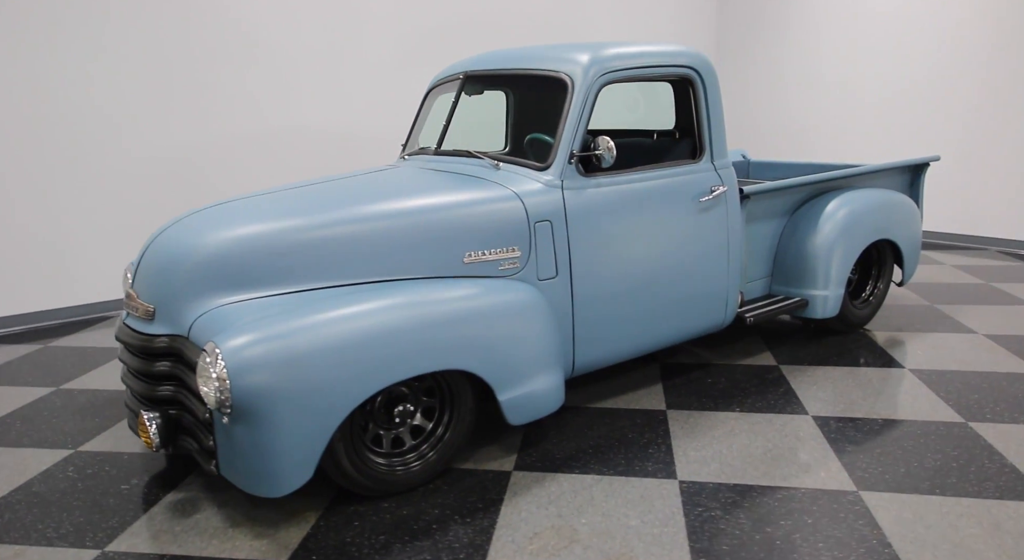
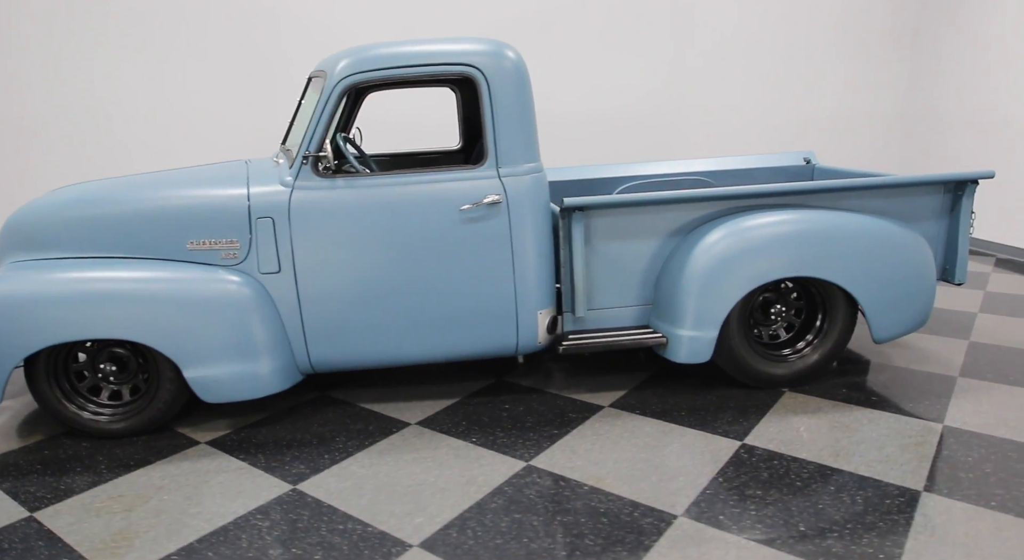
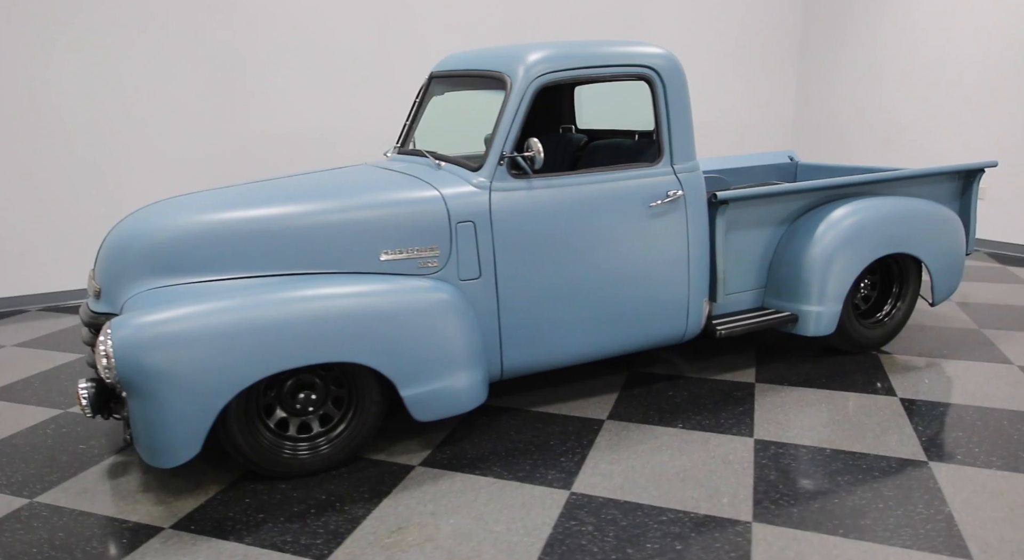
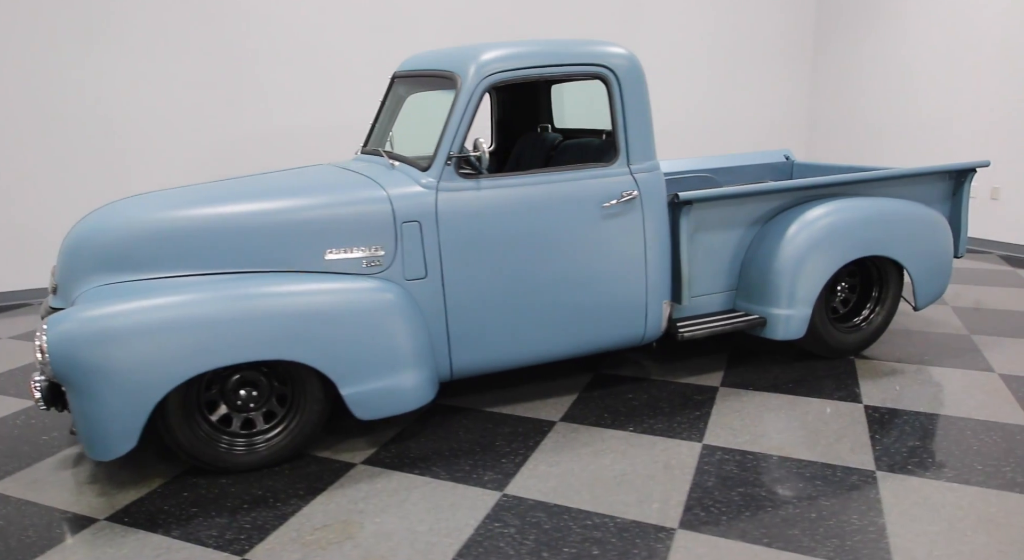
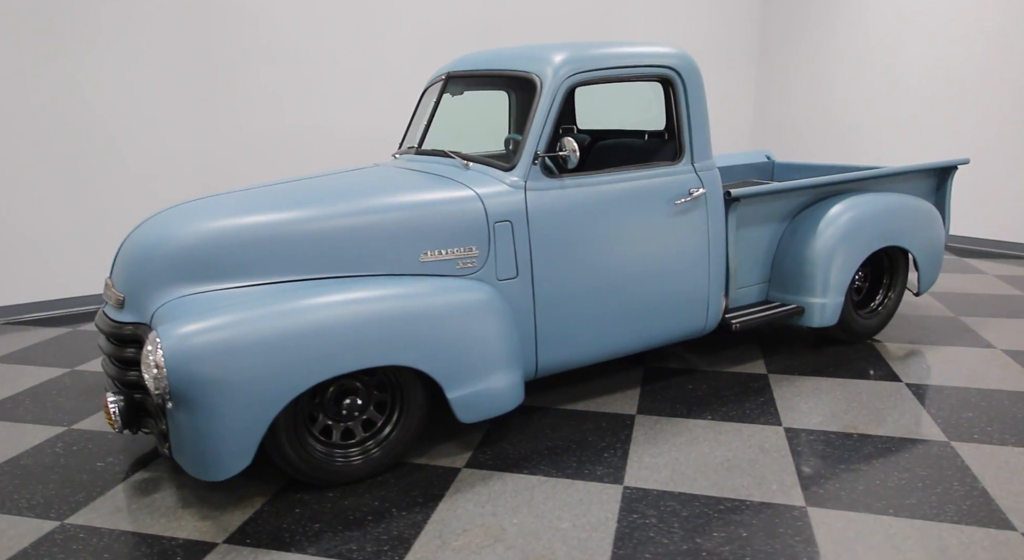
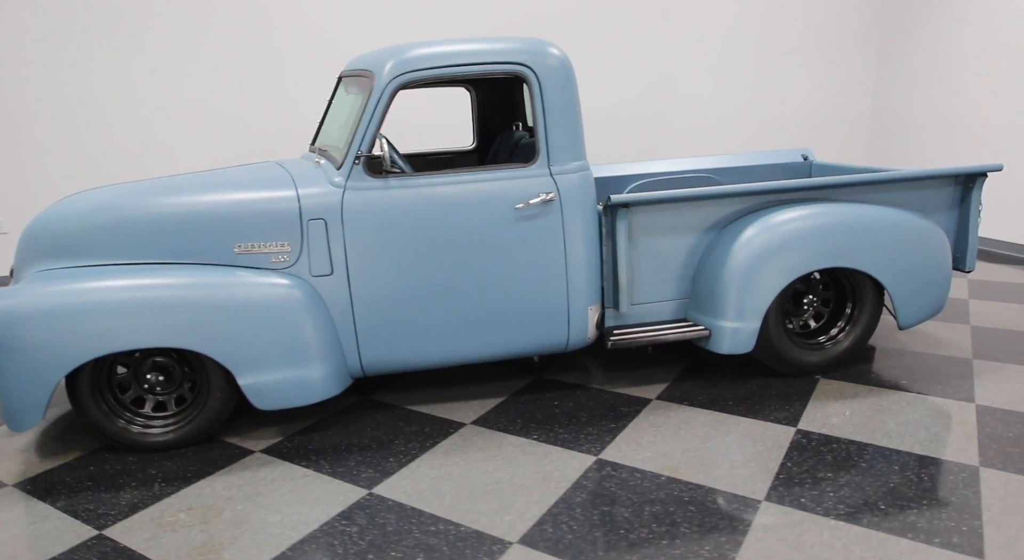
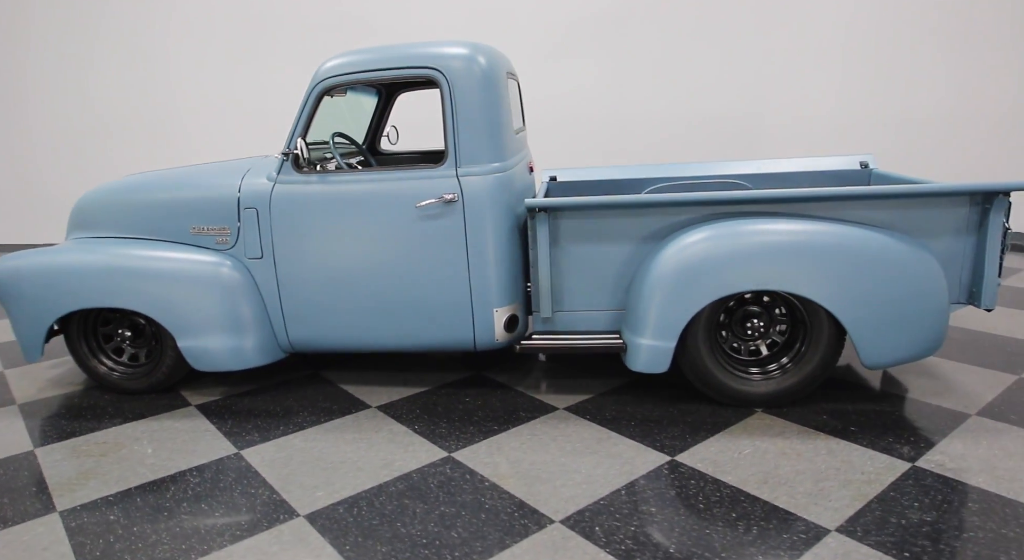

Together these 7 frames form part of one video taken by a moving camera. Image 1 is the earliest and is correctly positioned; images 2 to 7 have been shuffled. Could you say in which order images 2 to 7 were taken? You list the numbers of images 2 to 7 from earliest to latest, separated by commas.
5, 3, 4, 6, 2, 7
